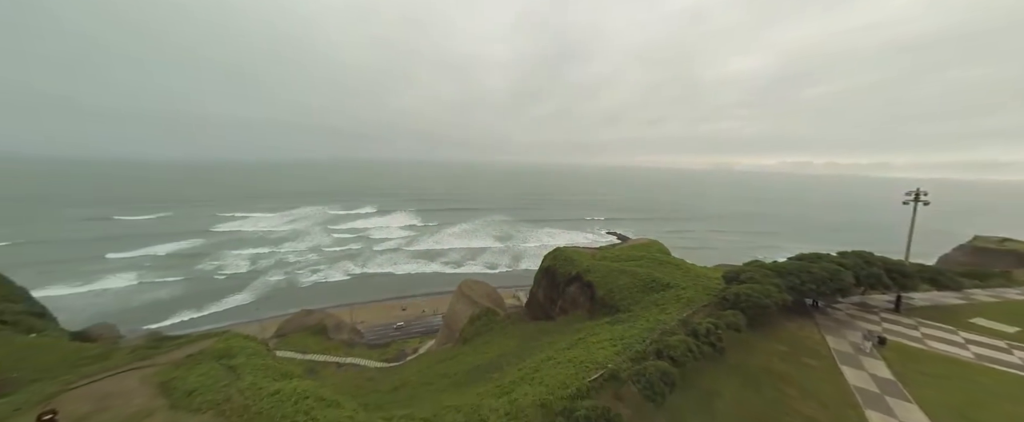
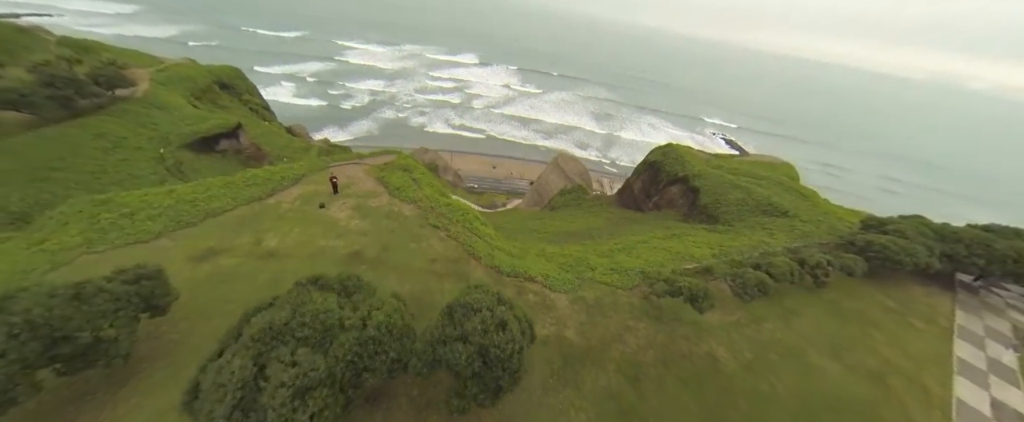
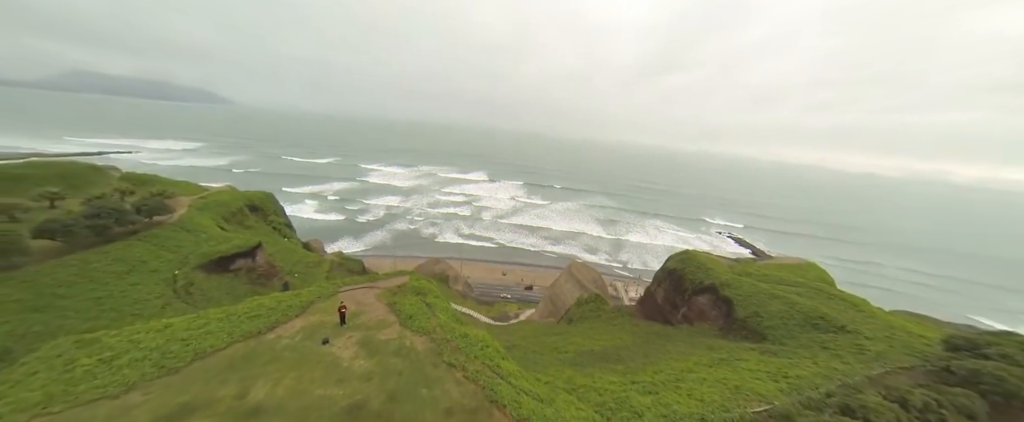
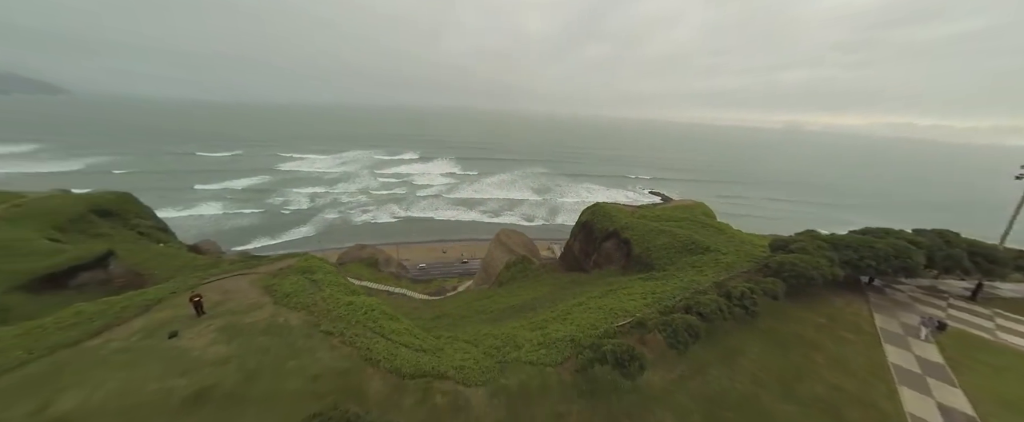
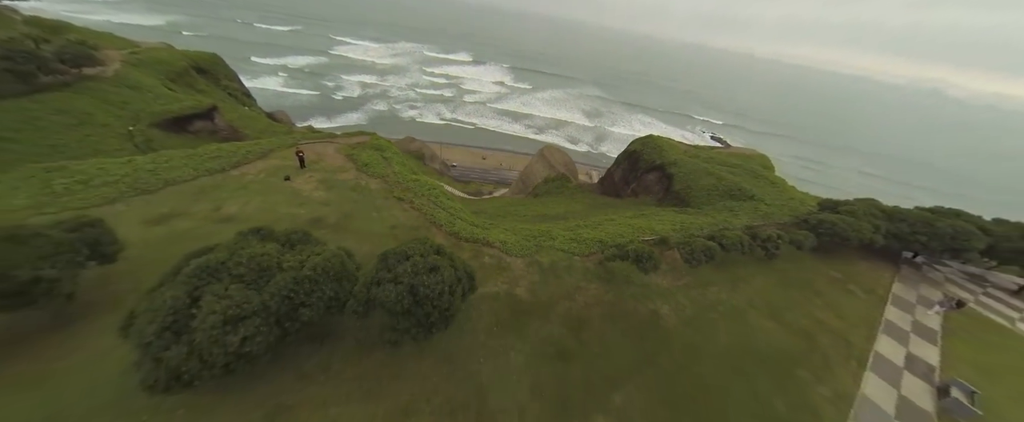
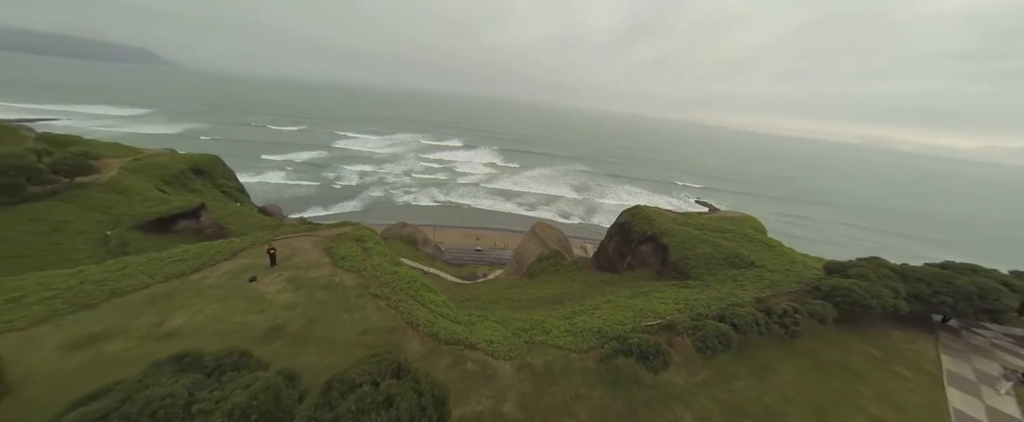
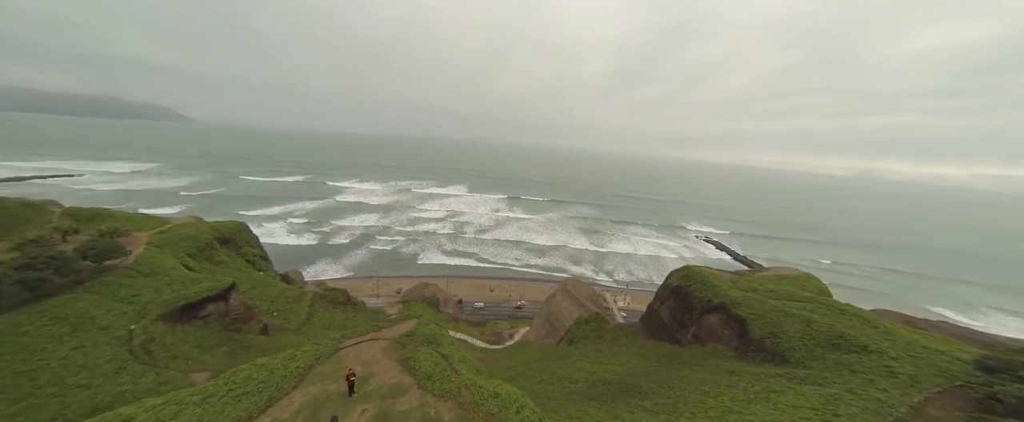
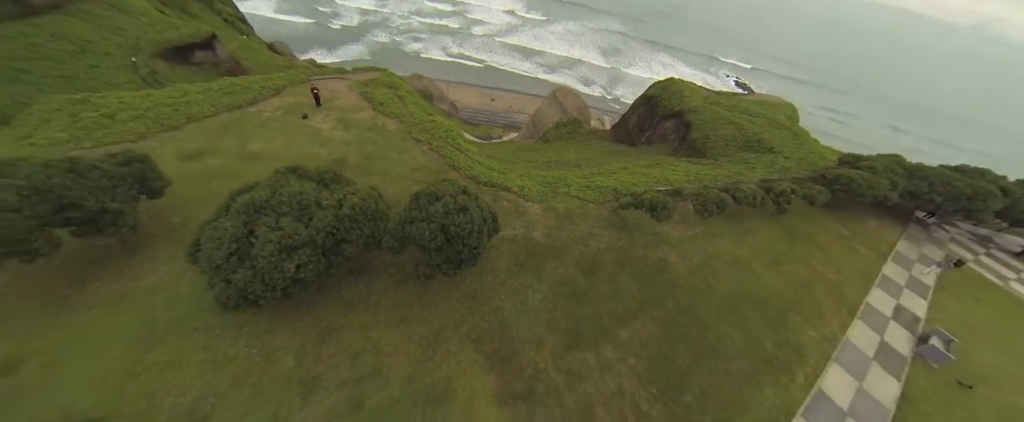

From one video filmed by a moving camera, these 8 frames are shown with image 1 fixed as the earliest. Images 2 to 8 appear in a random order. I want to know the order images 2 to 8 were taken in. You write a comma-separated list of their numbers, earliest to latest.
4, 6, 5, 8, 2, 3, 7
